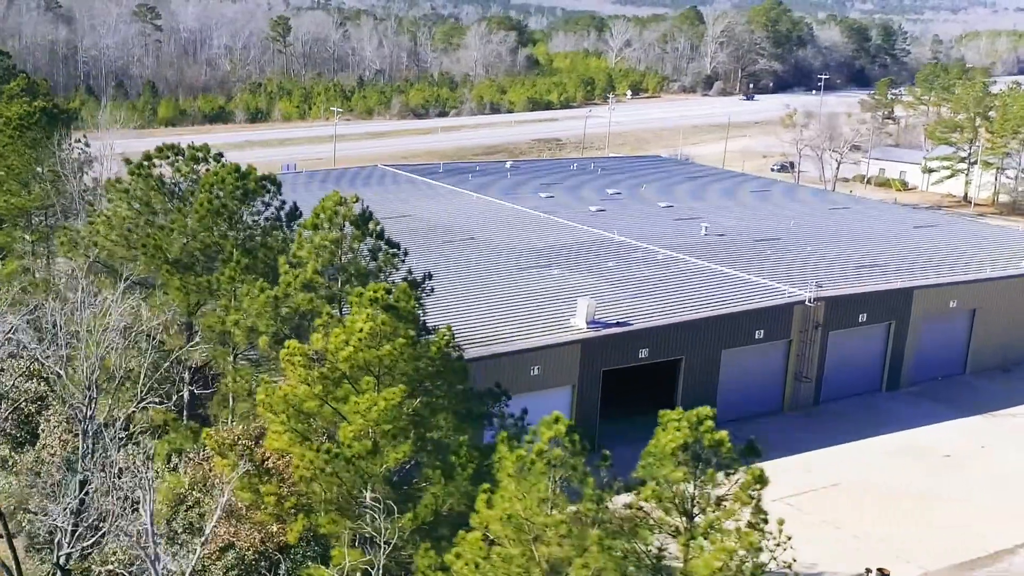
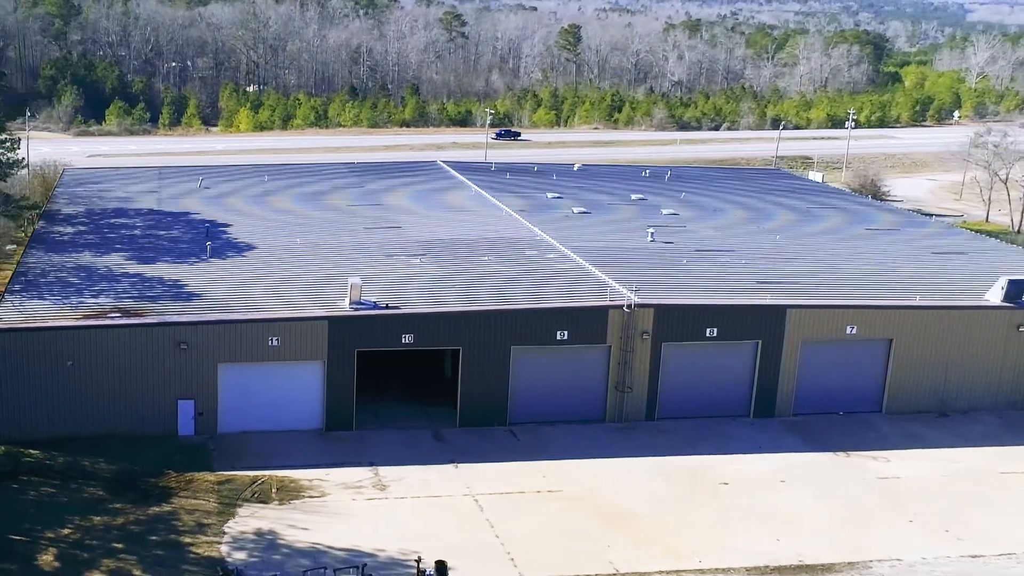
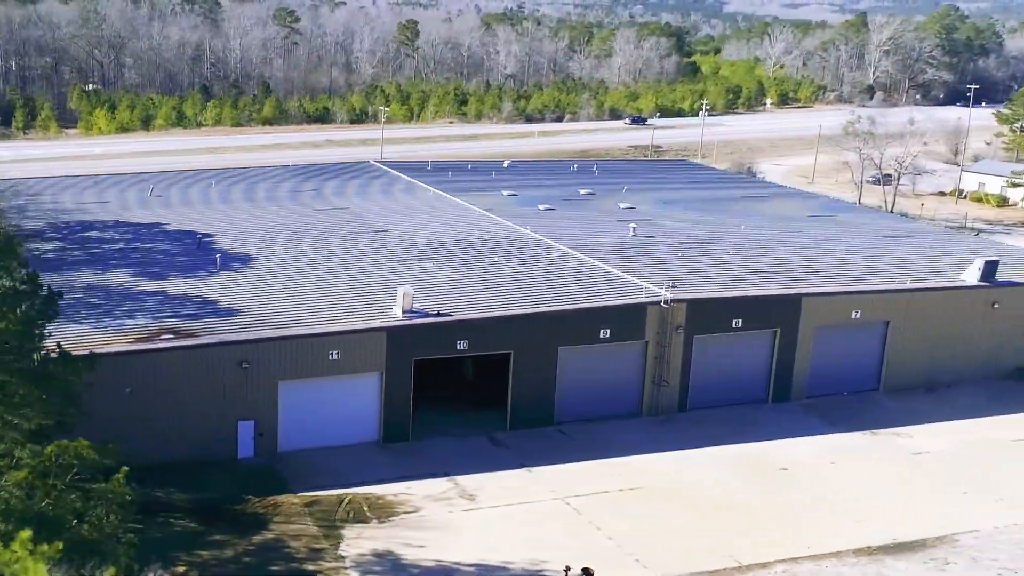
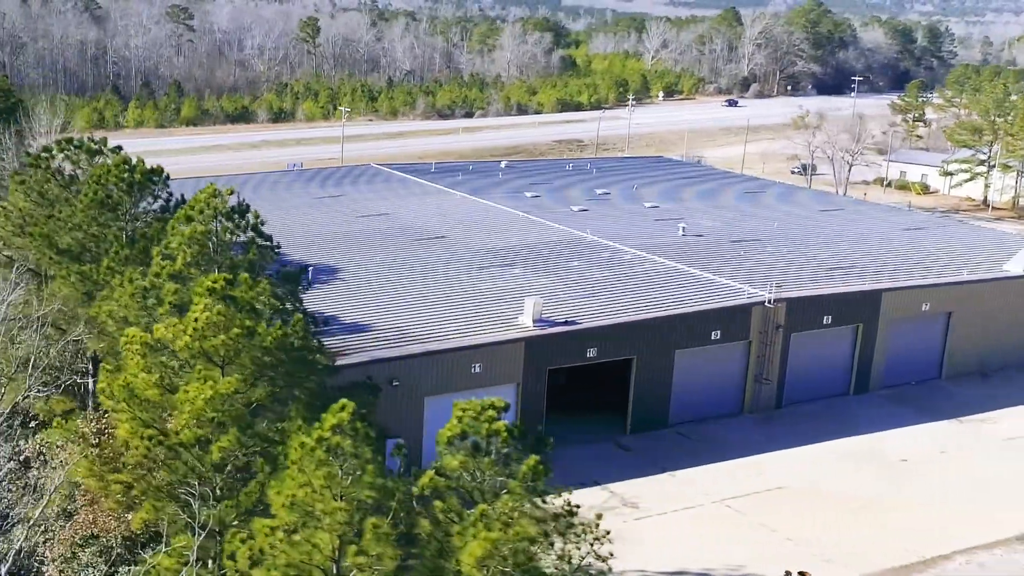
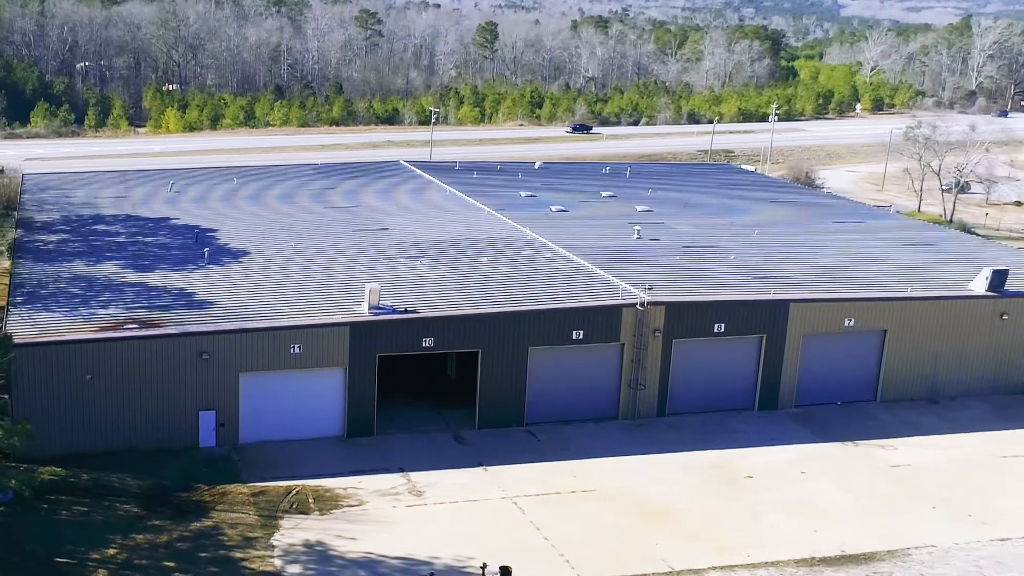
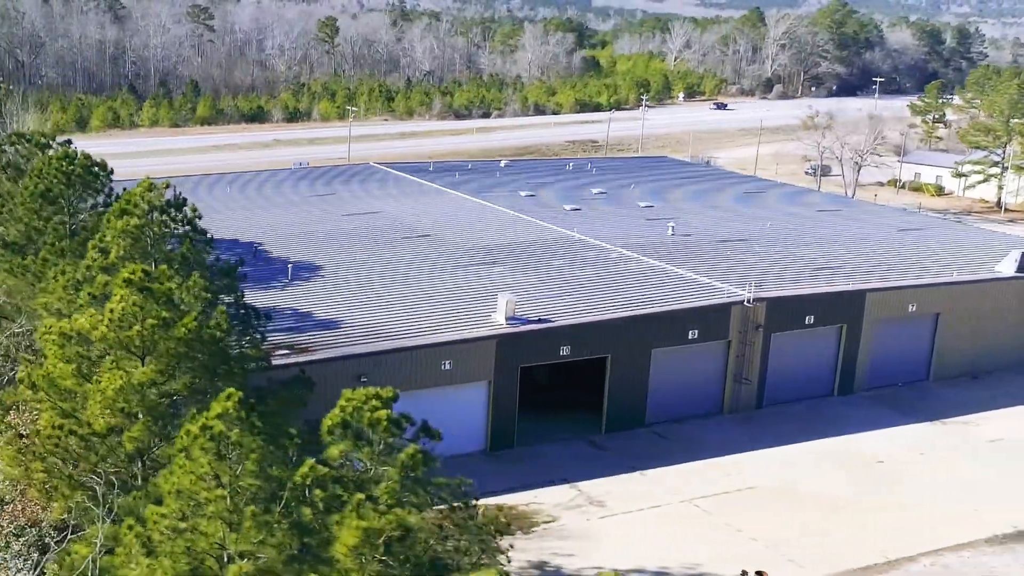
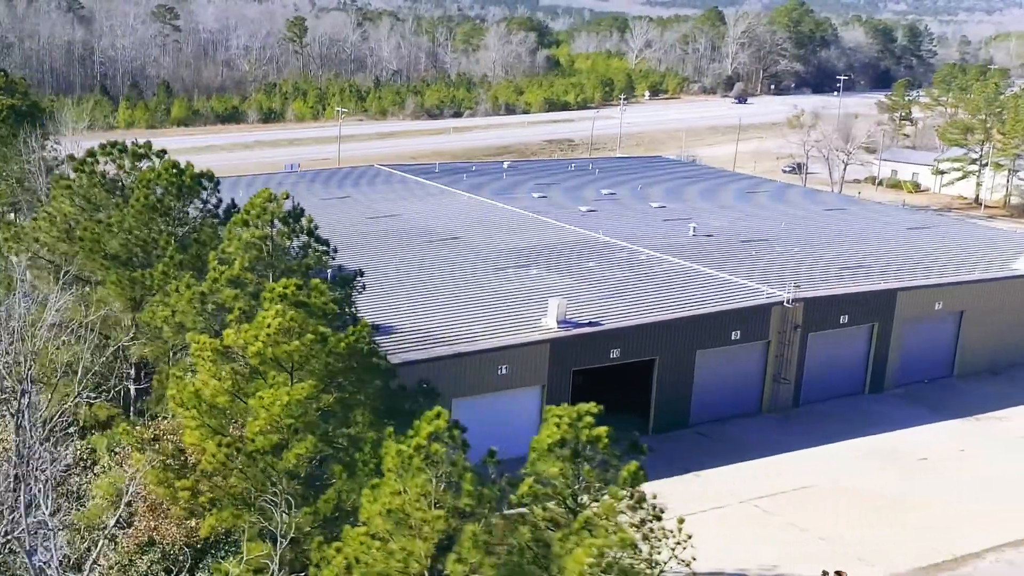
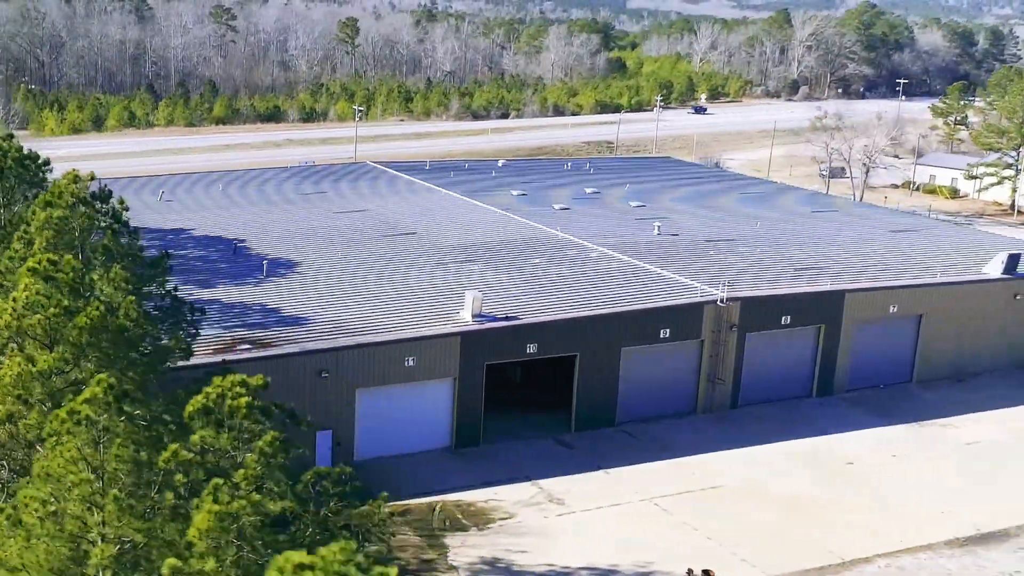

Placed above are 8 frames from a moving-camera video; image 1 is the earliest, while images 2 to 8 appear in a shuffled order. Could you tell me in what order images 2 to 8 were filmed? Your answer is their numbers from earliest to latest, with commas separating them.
7, 4, 6, 8, 3, 5, 2
